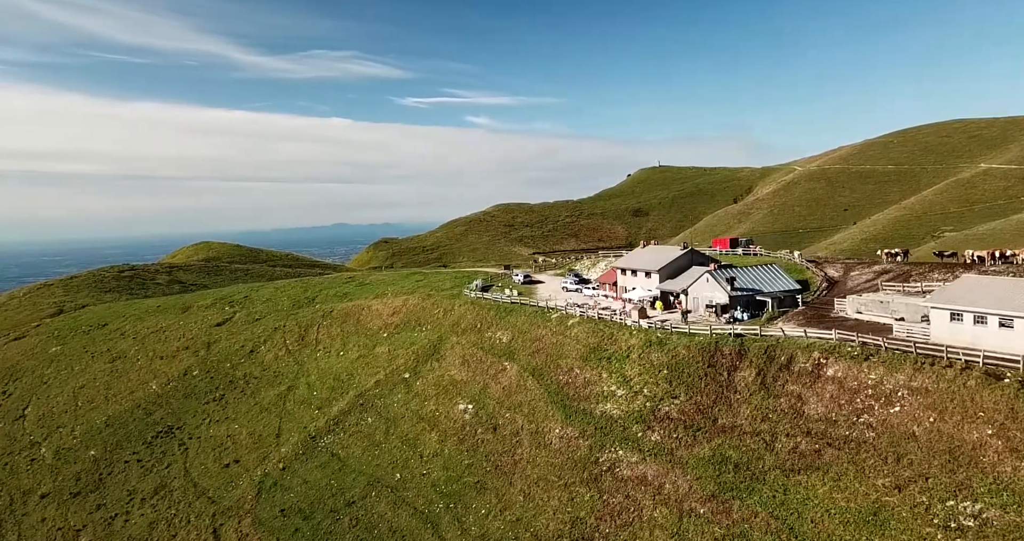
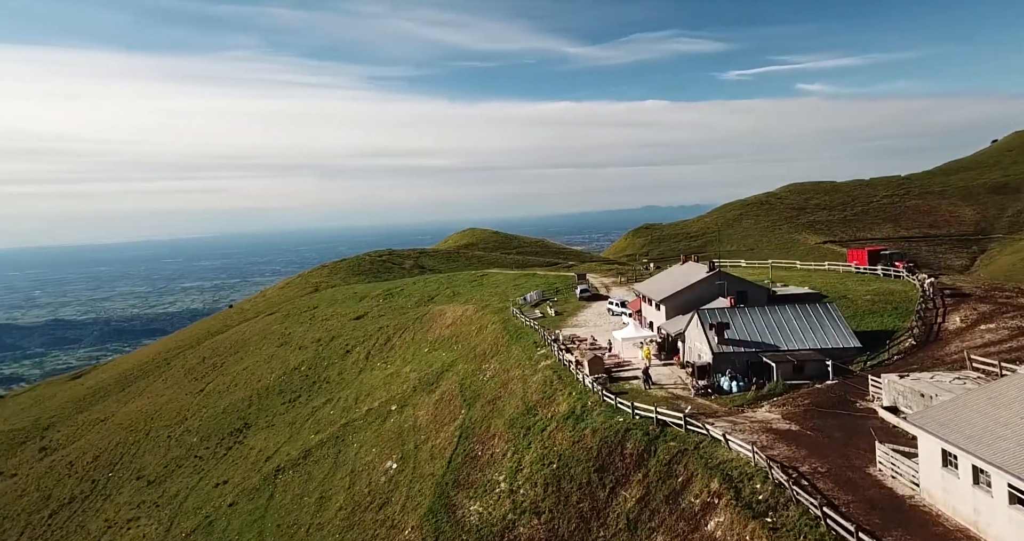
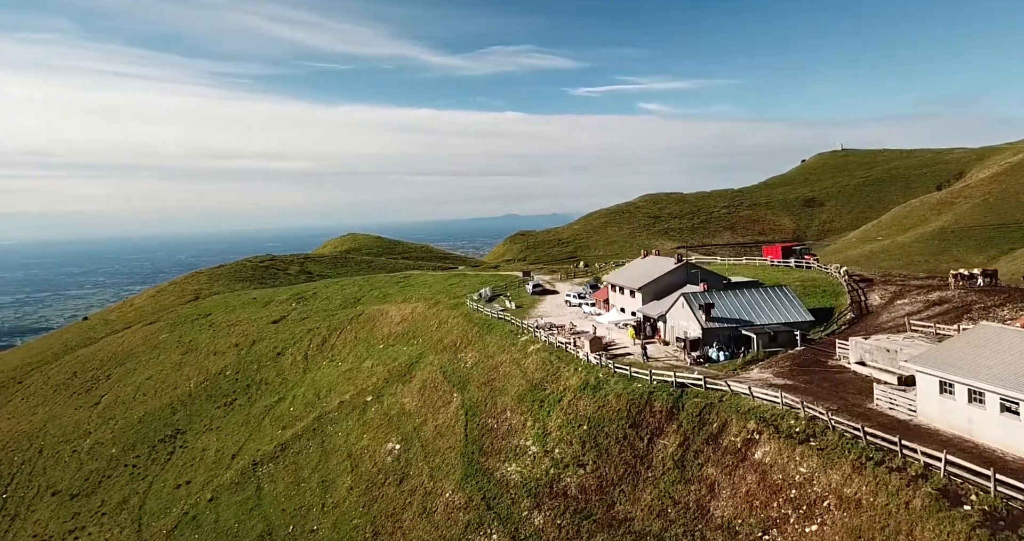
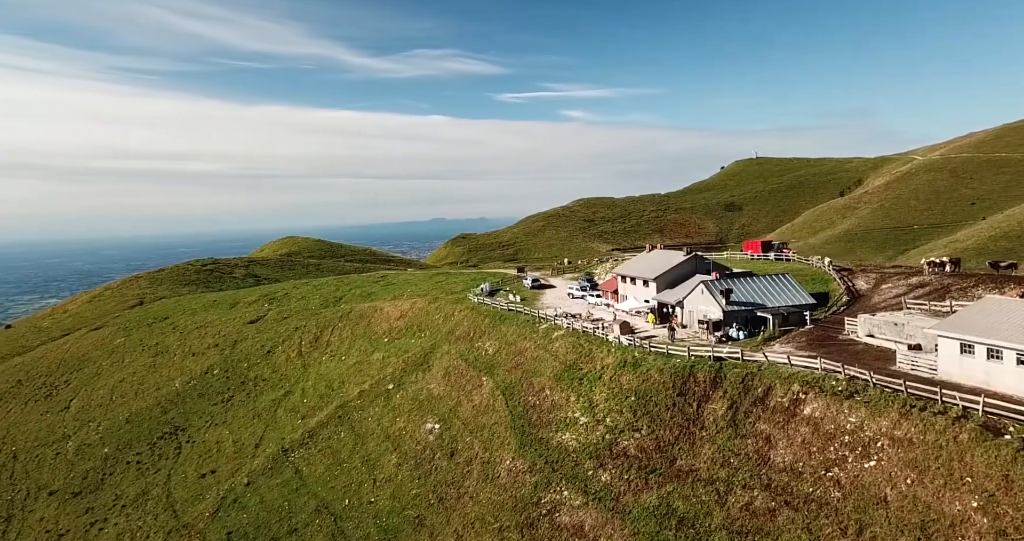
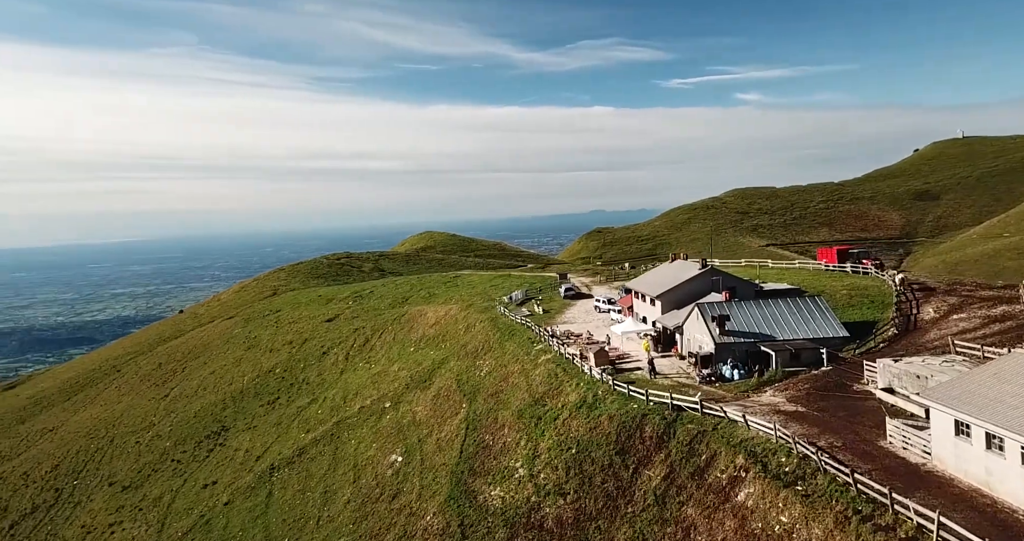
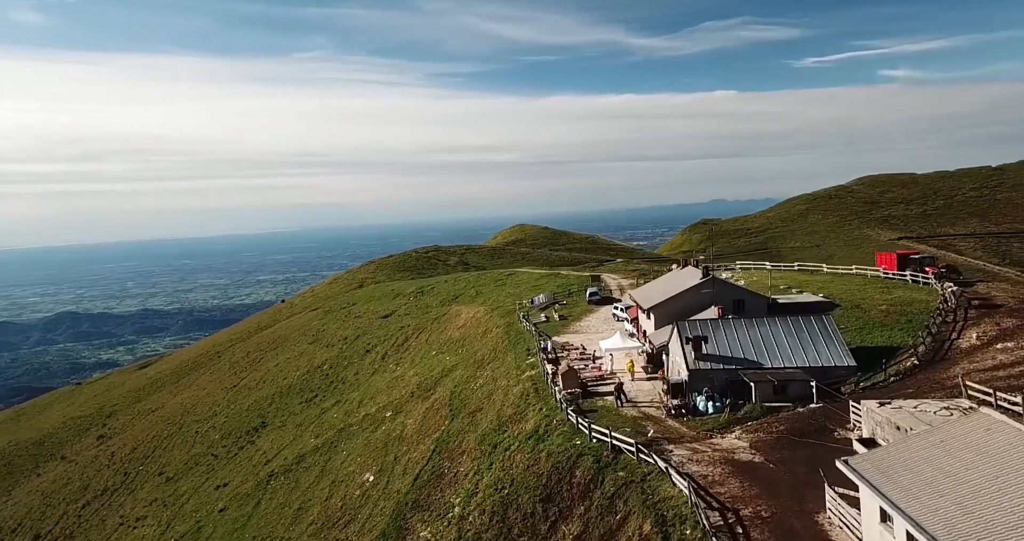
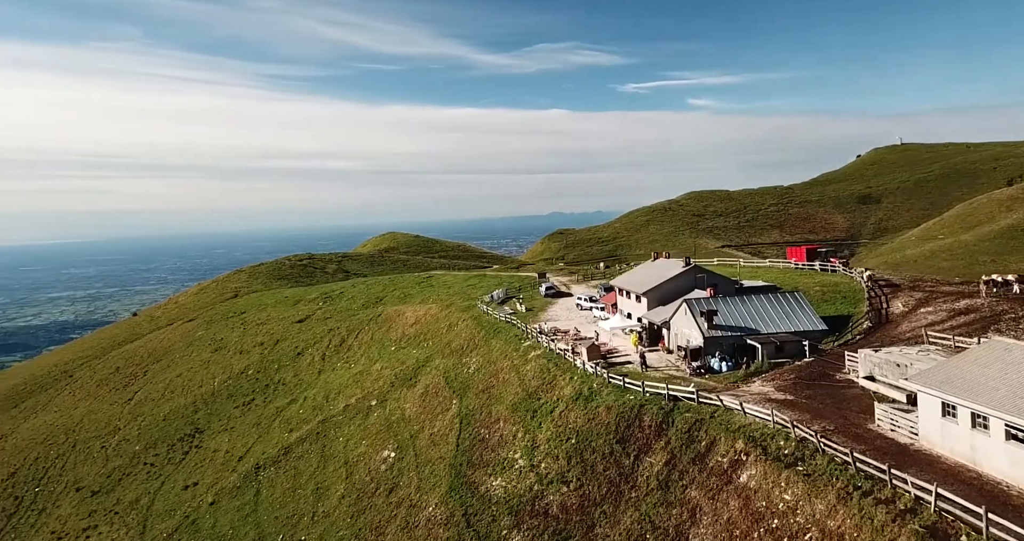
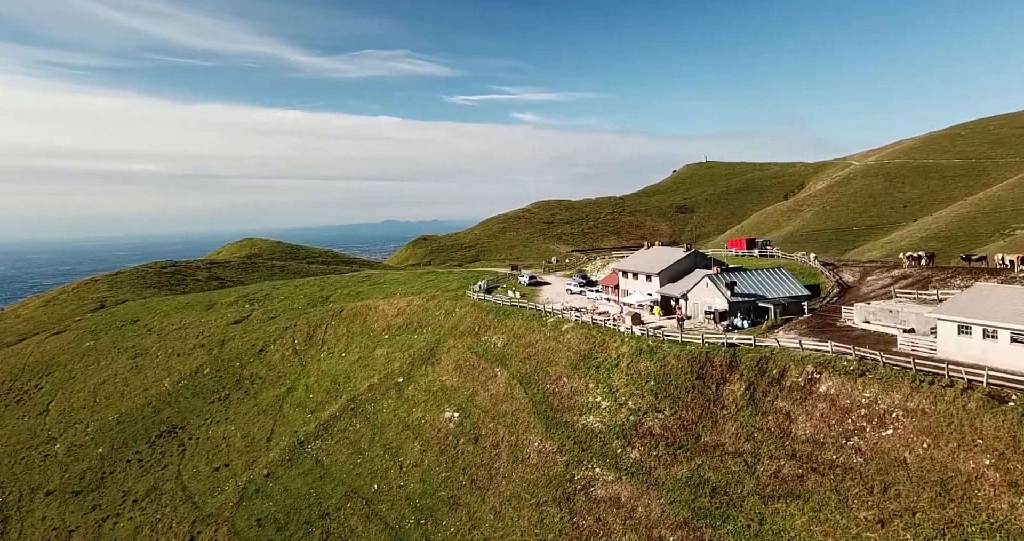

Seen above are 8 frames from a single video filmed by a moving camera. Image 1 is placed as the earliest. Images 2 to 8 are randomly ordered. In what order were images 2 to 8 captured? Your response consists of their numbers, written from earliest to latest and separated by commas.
8, 4, 3, 7, 5, 2, 6
